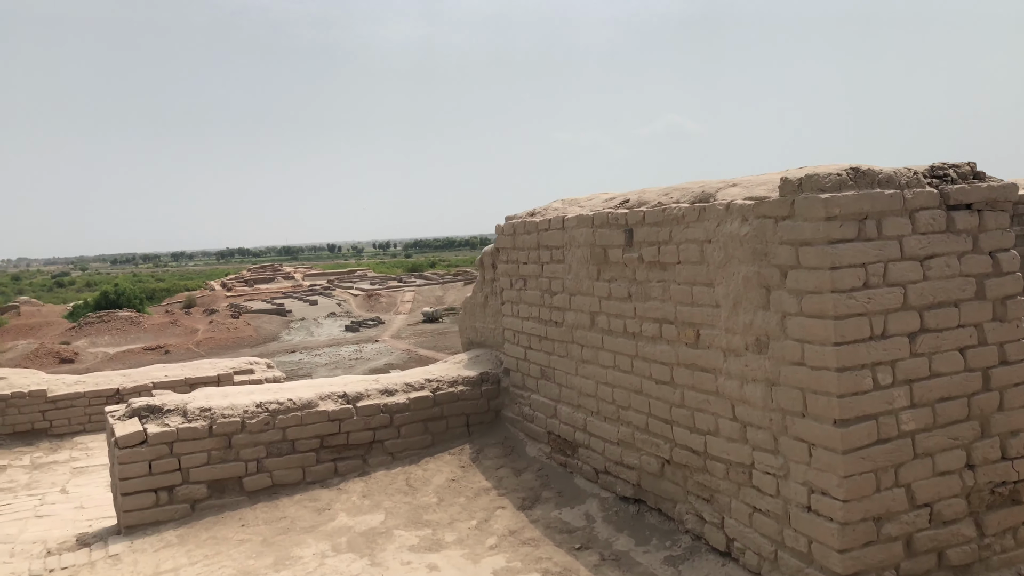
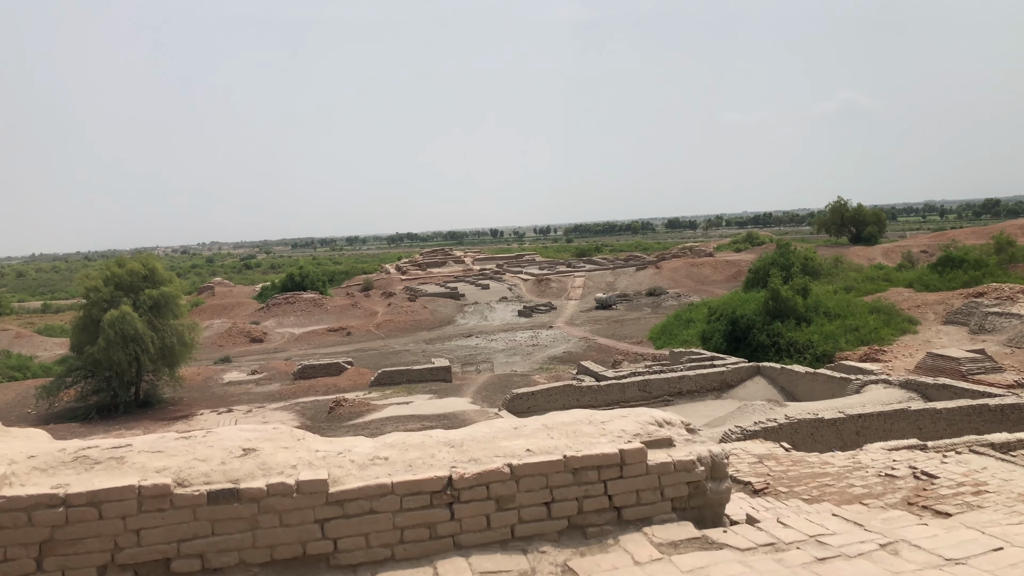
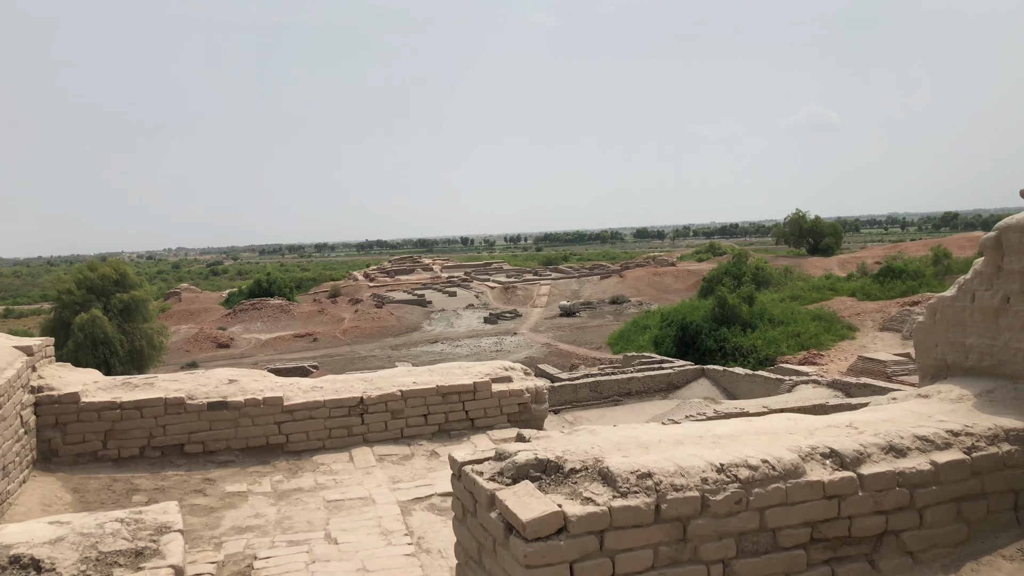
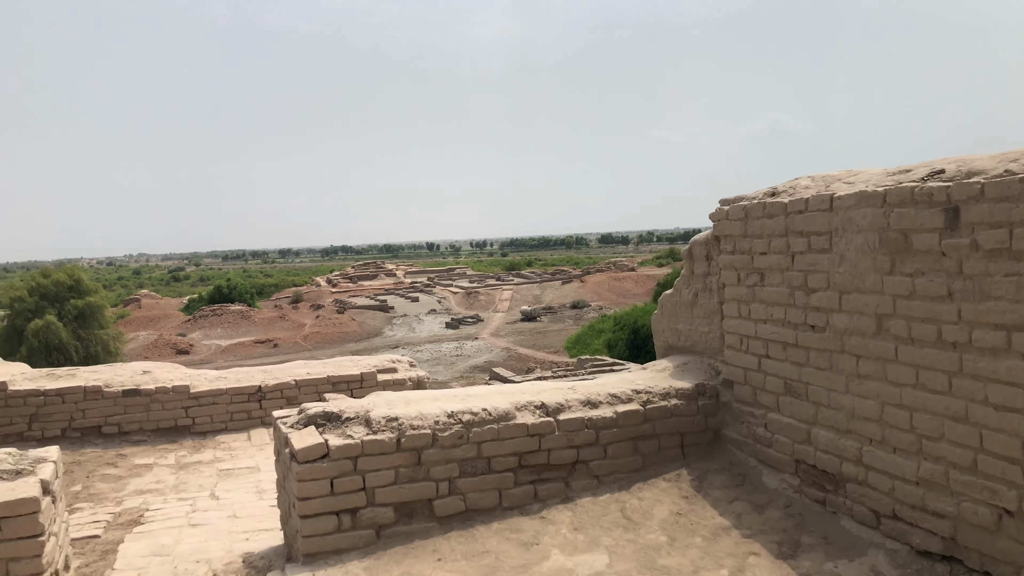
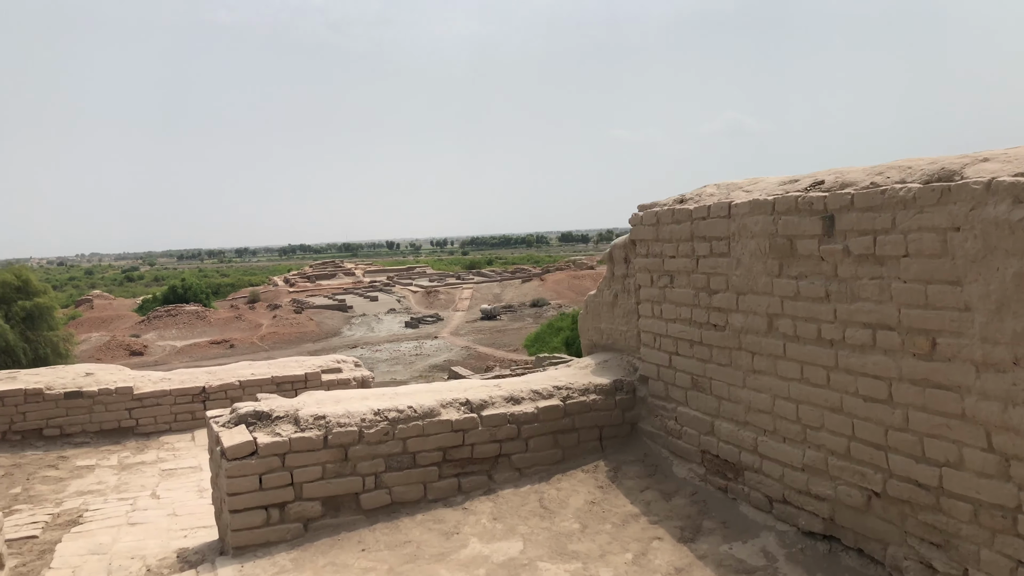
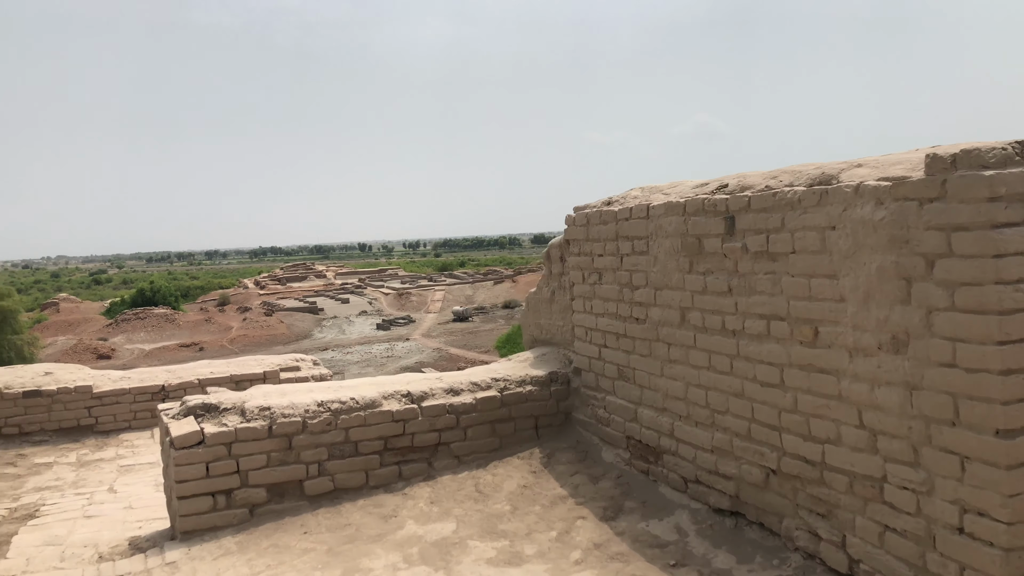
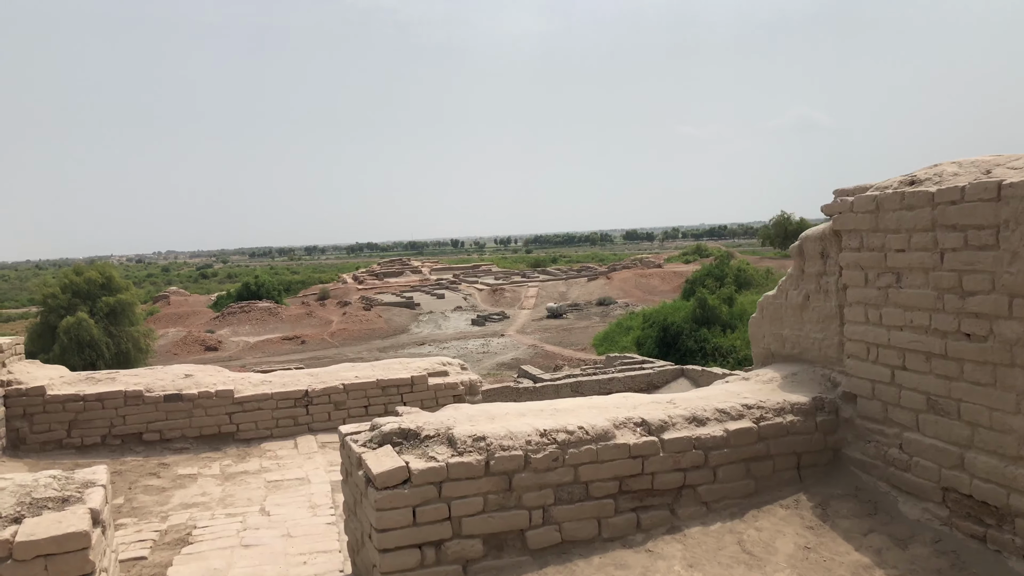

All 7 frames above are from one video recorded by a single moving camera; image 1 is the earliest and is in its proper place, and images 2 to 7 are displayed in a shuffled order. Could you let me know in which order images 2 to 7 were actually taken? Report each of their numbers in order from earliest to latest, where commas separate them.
6, 5, 4, 7, 3, 2
